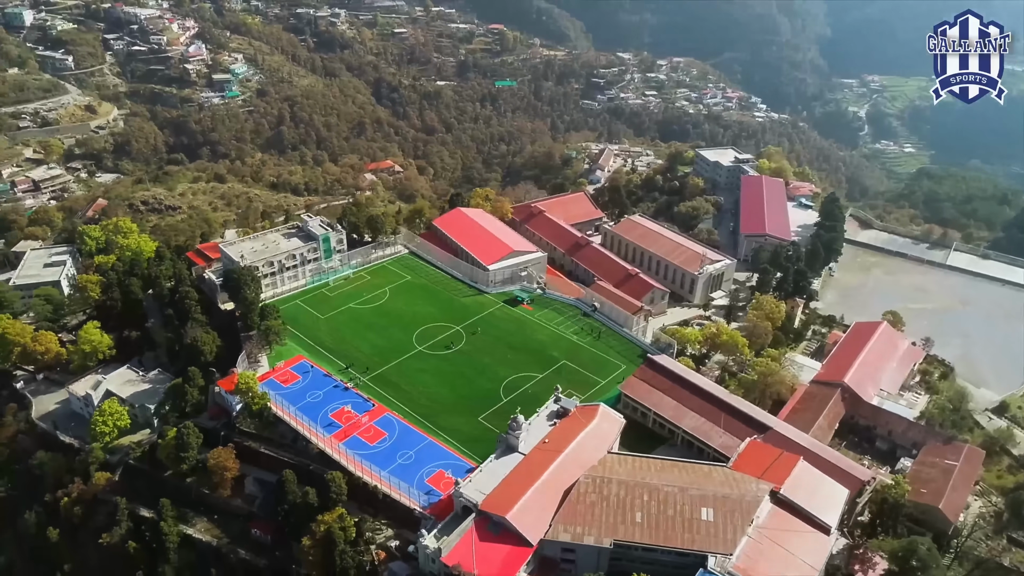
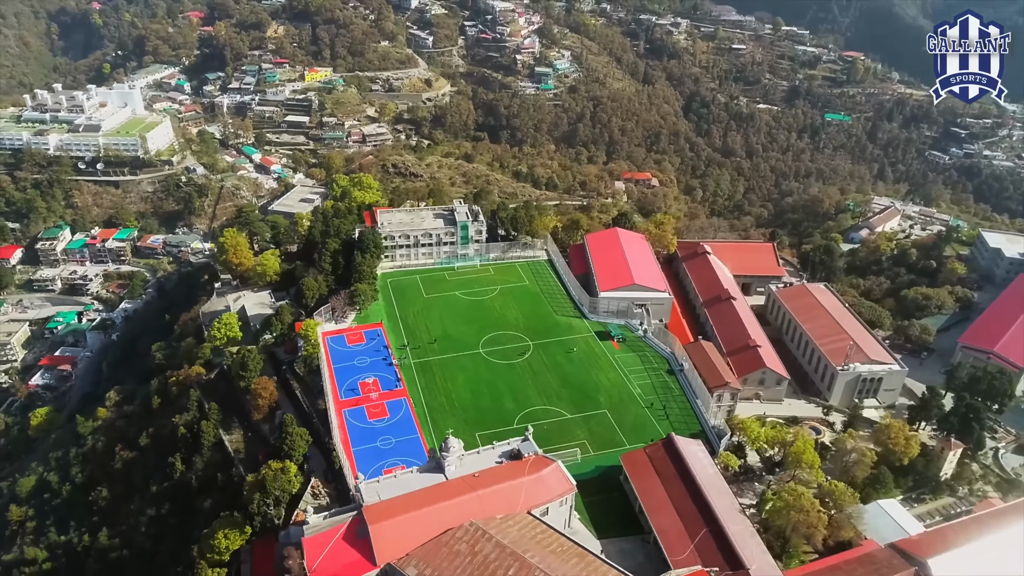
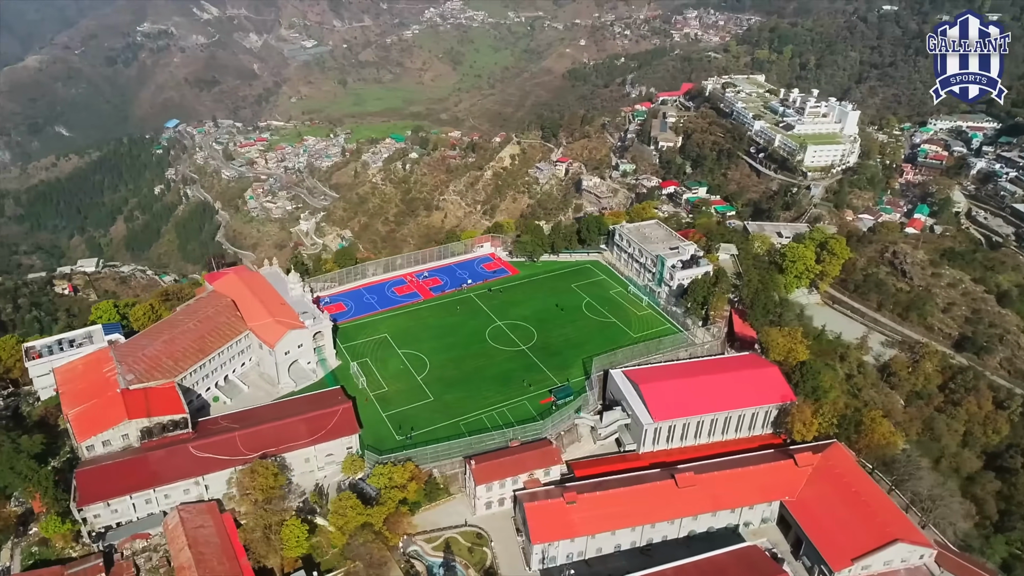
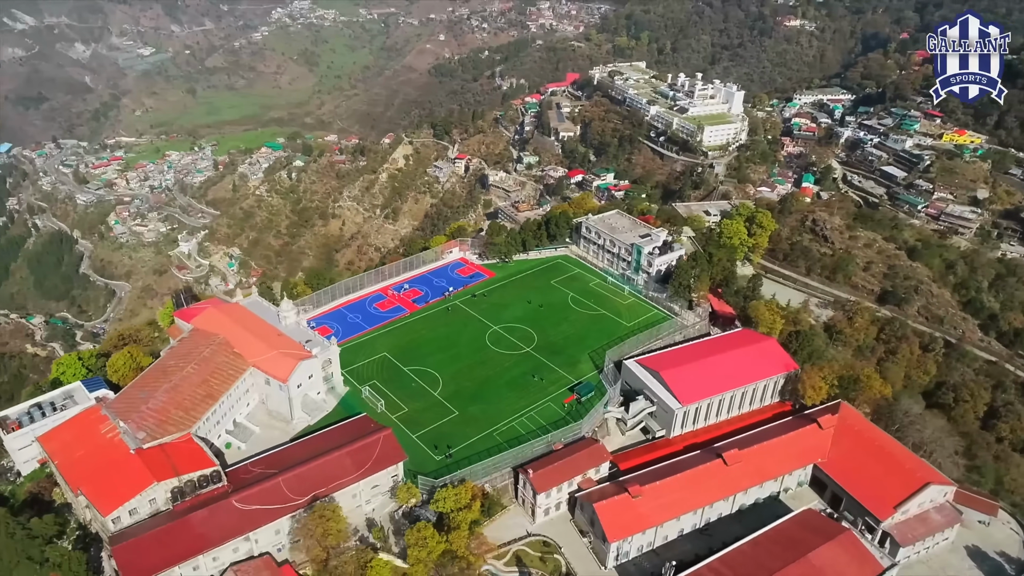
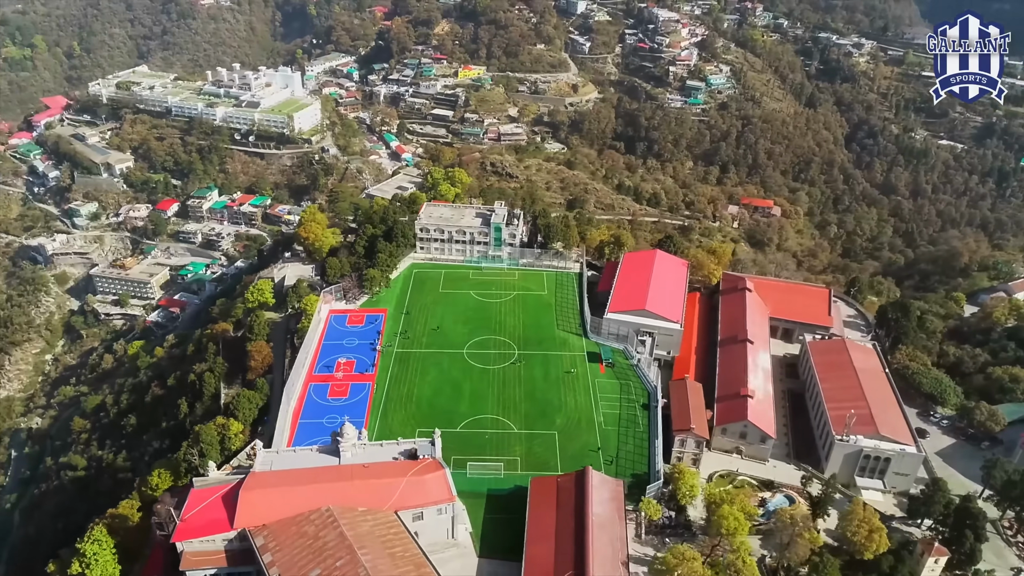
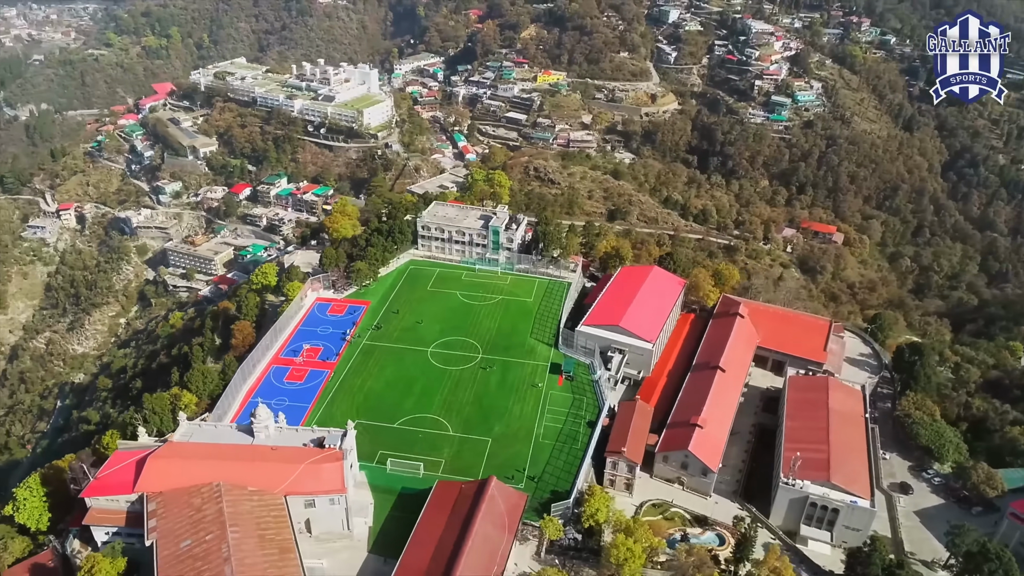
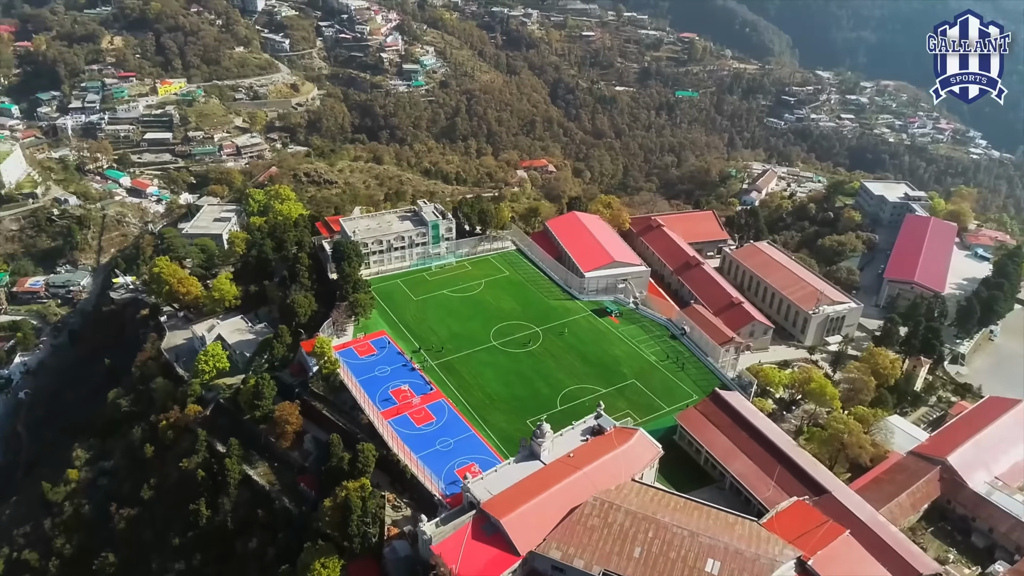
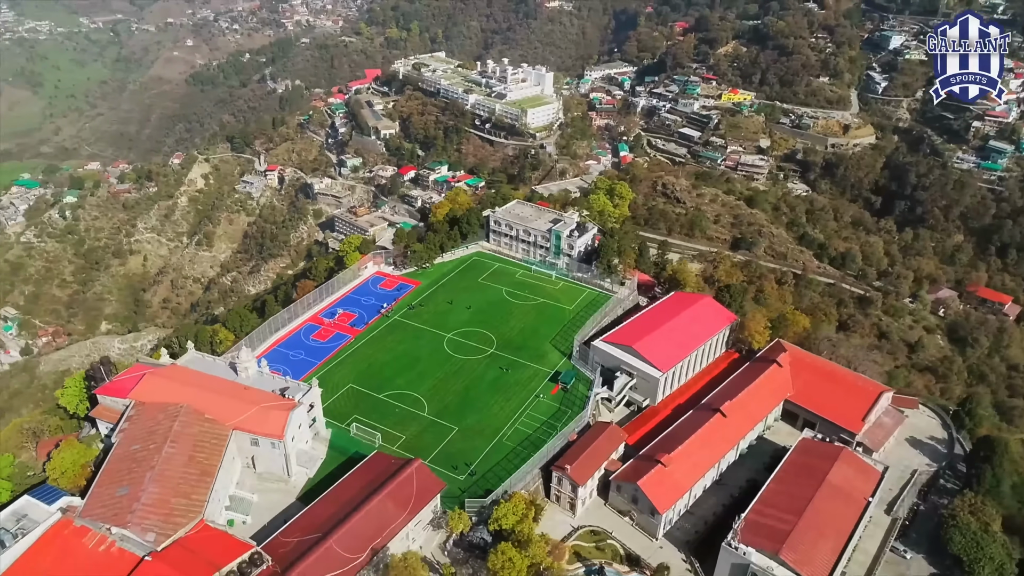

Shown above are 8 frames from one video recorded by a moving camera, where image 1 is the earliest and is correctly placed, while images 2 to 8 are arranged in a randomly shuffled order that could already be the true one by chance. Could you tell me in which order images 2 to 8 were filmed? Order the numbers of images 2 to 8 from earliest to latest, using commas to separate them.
7, 2, 5, 6, 8, 4, 3
